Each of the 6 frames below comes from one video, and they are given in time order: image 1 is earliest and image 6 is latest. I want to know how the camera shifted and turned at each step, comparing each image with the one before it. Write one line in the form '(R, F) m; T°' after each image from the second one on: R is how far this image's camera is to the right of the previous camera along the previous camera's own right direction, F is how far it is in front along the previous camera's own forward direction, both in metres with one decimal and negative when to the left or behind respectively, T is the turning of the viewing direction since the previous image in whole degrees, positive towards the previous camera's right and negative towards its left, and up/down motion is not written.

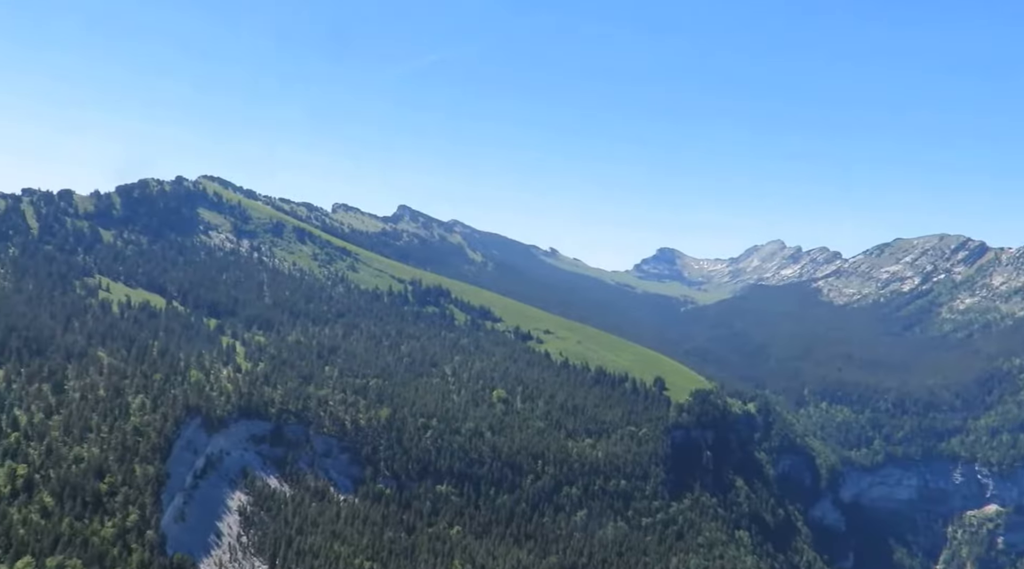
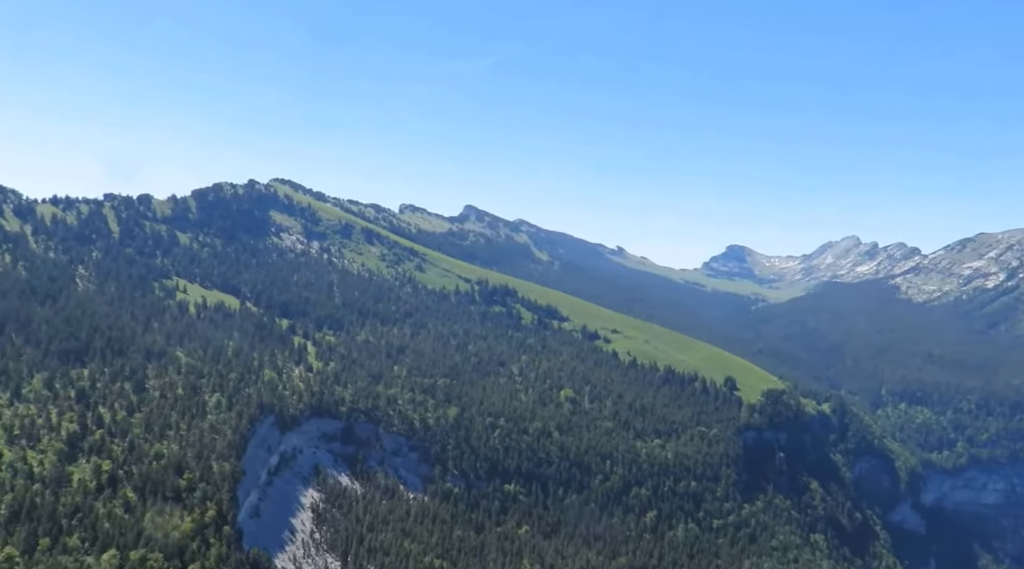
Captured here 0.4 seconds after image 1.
(-0.9, +0.2) m; -4°
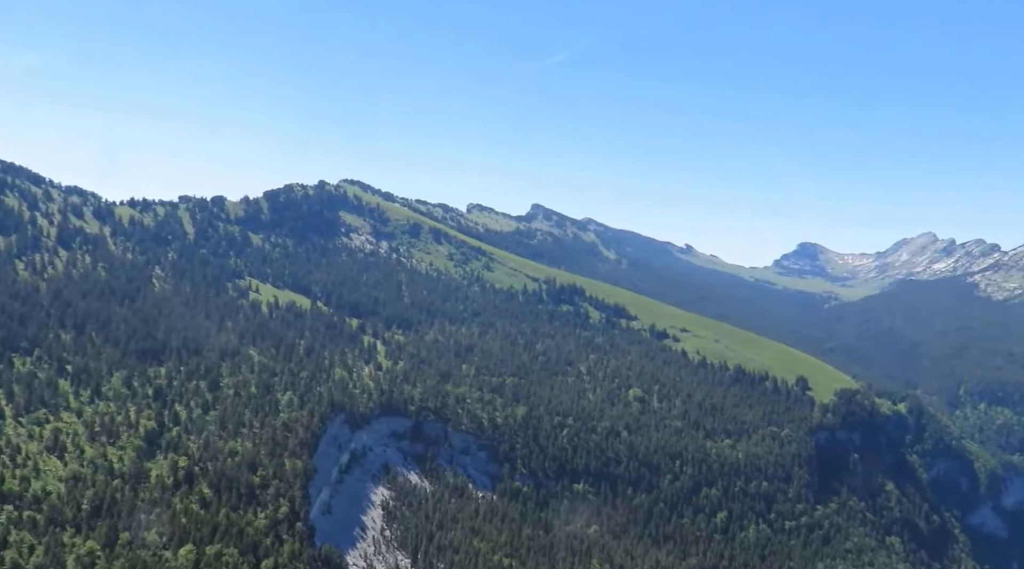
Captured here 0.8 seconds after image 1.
(-0.1, +1.0) m; -4°
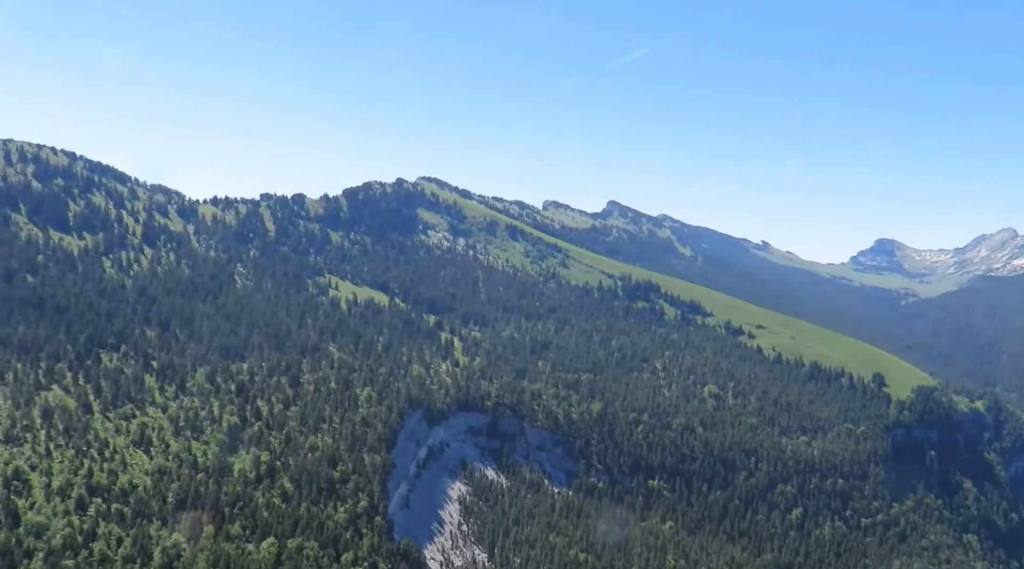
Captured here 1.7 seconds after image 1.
(-0.6, +2.4) m; -4°
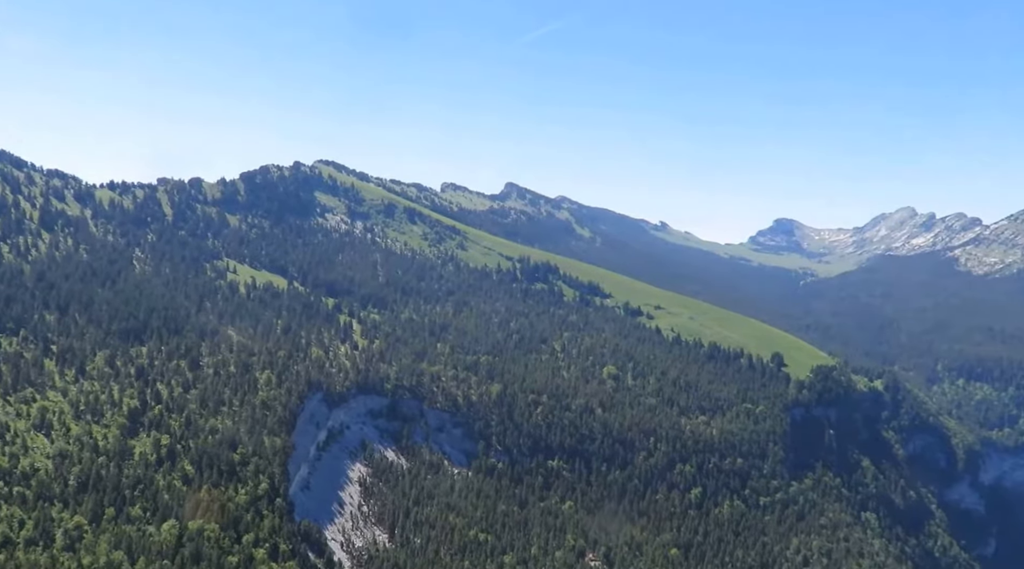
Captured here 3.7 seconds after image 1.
(-0.2, -8.9) m; +6°
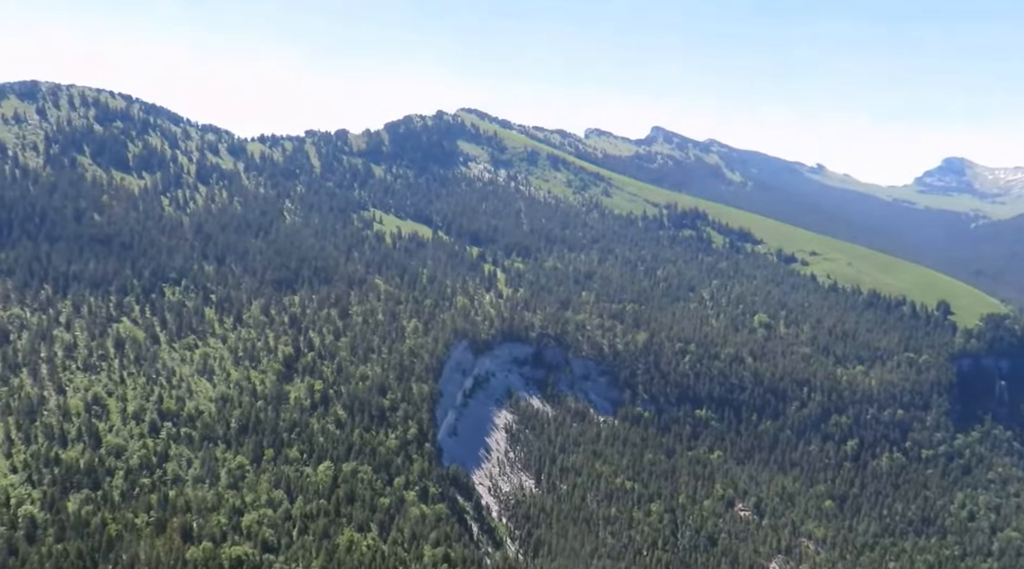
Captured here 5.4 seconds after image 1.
(-0.1, +4.0) m; -8°
